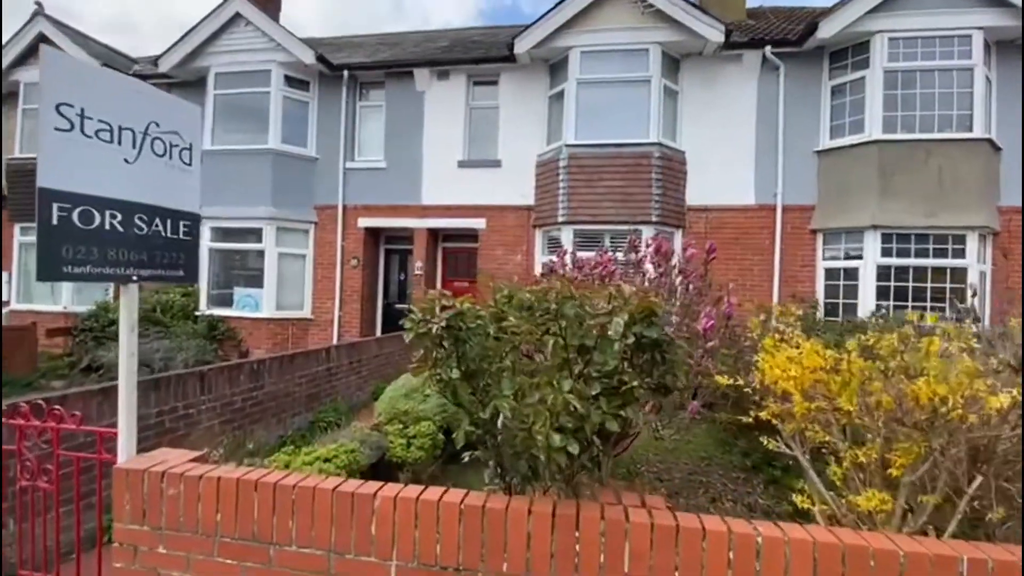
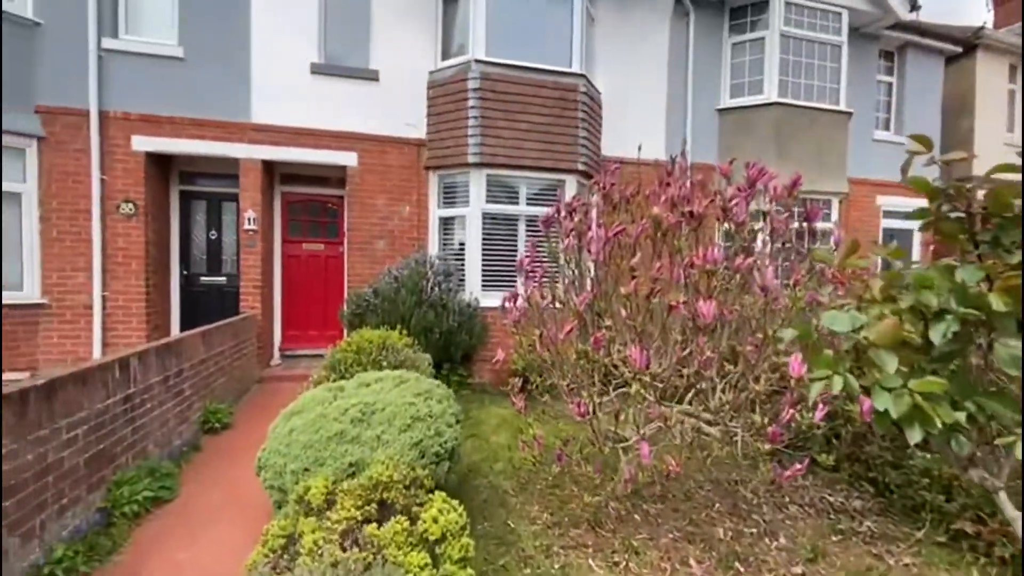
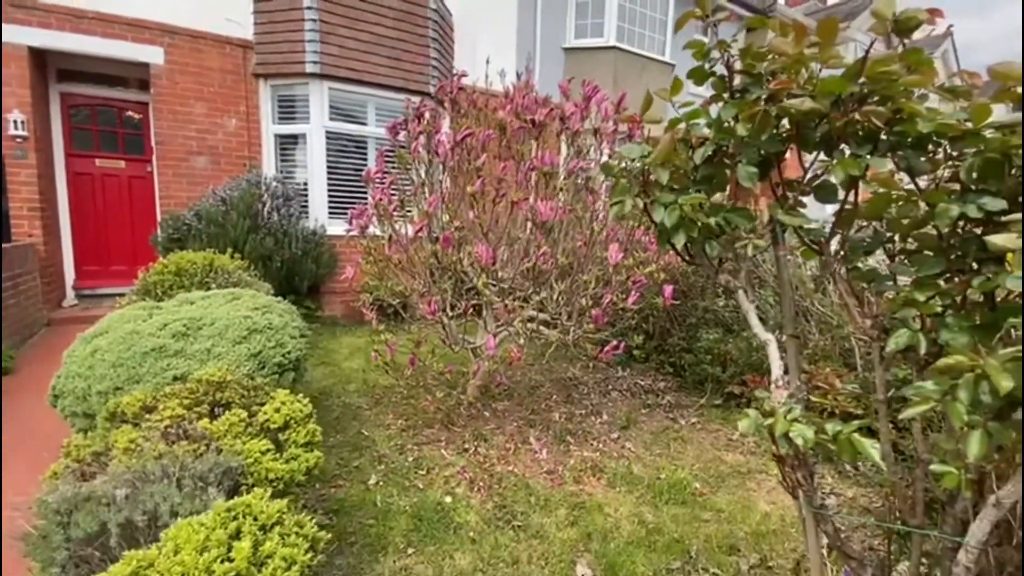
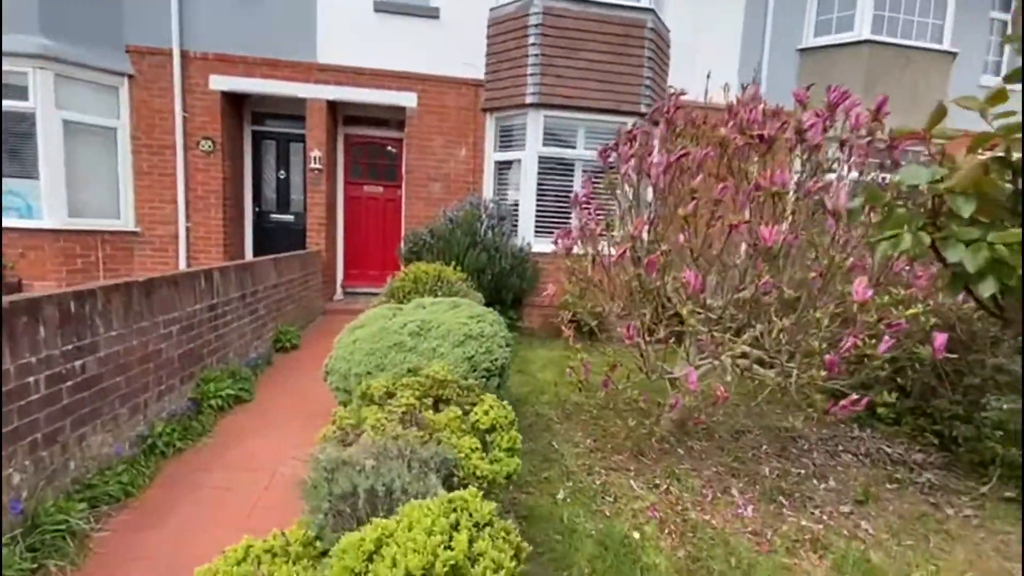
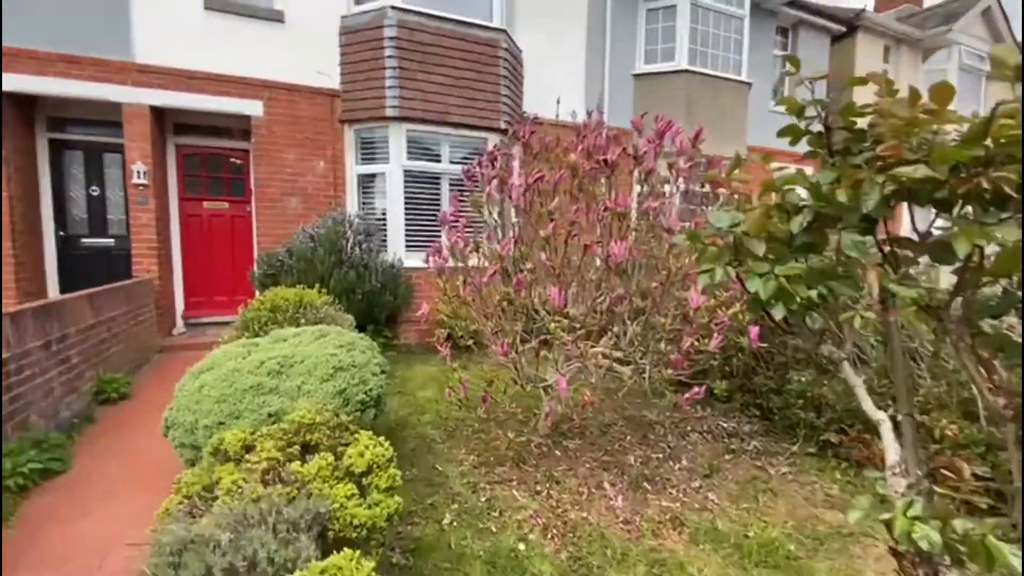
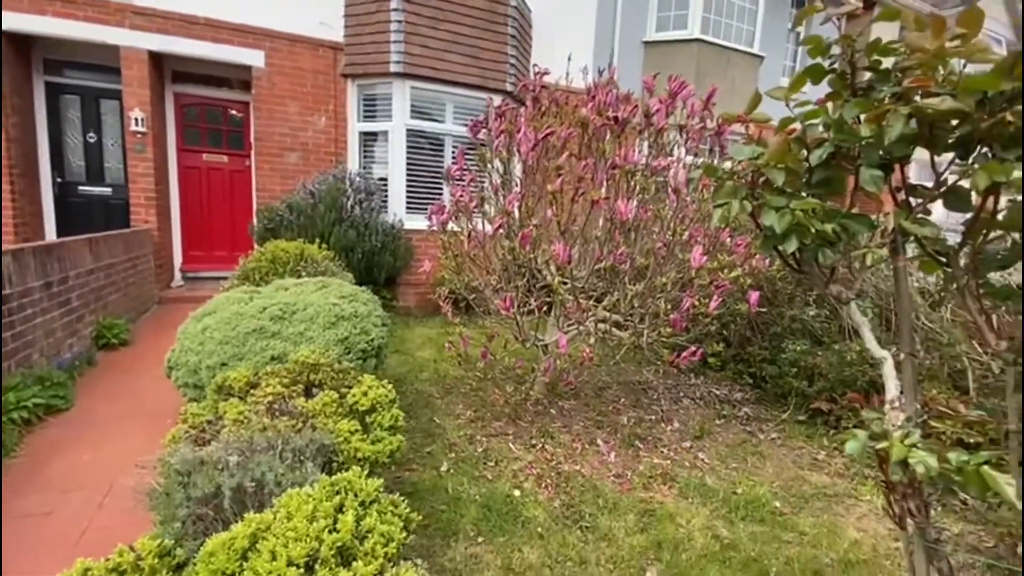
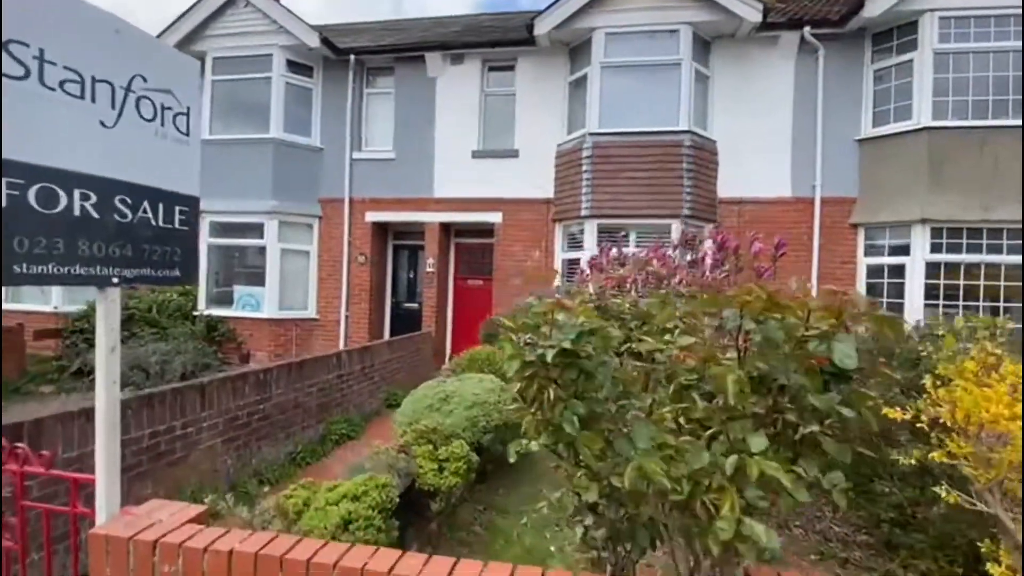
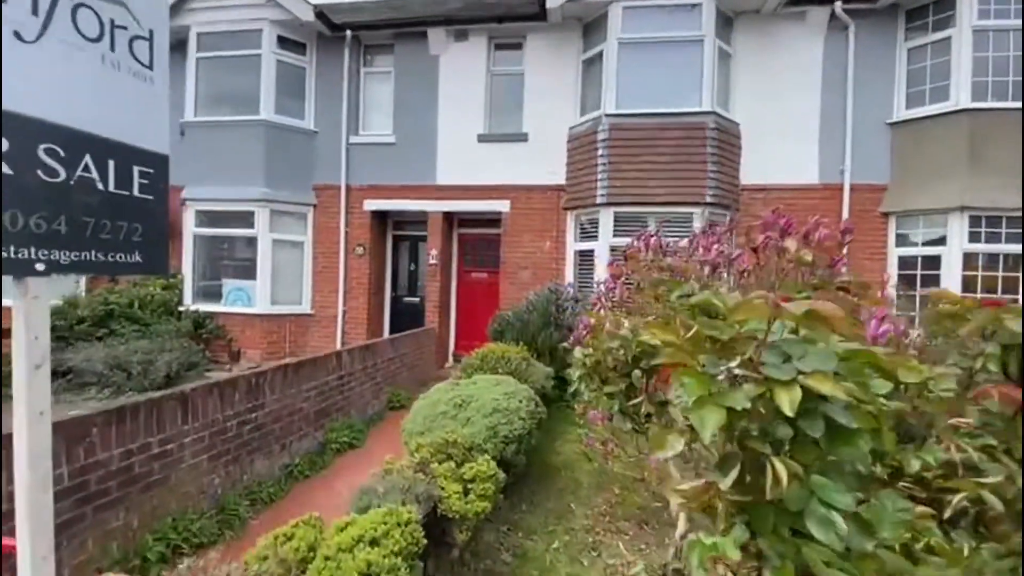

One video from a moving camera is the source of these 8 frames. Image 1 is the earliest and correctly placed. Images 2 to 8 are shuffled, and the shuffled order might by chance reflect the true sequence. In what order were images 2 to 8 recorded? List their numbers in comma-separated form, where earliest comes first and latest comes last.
7, 8, 4, 6, 3, 5, 2
